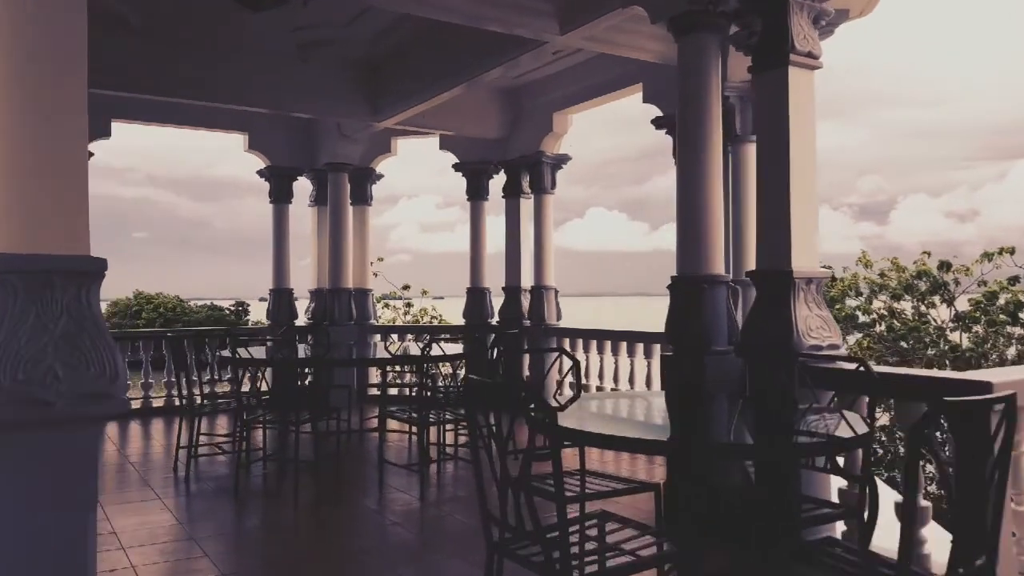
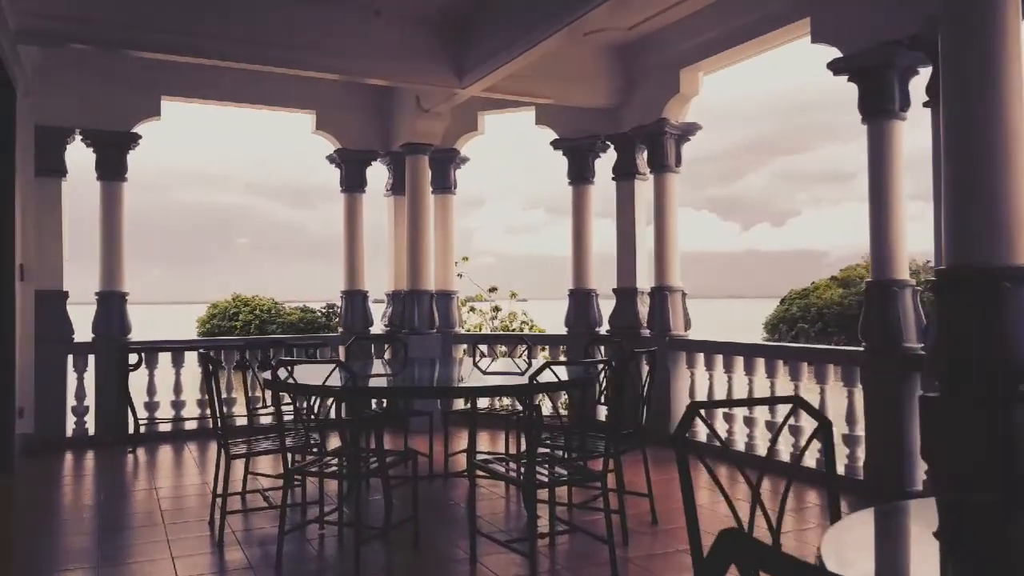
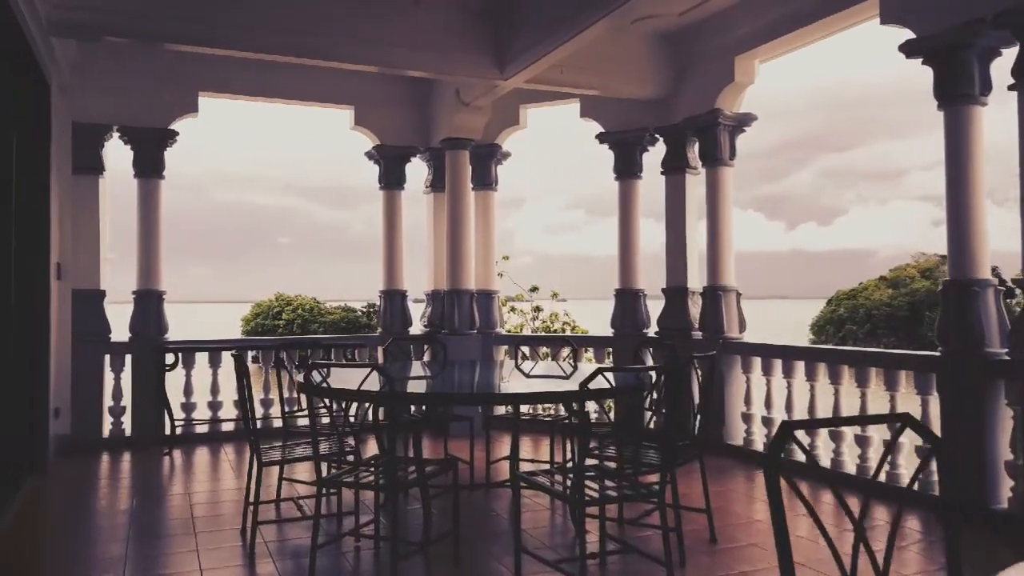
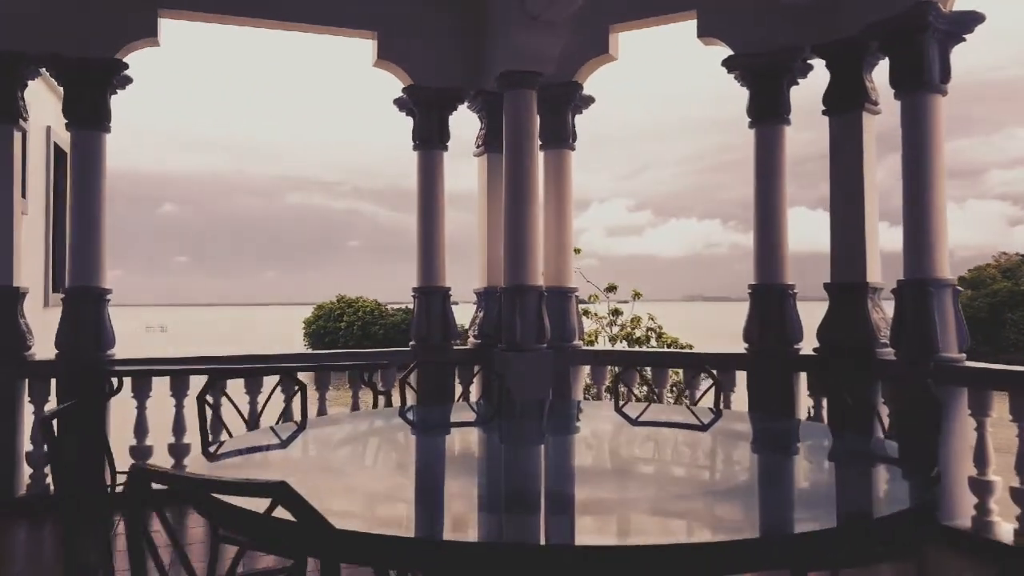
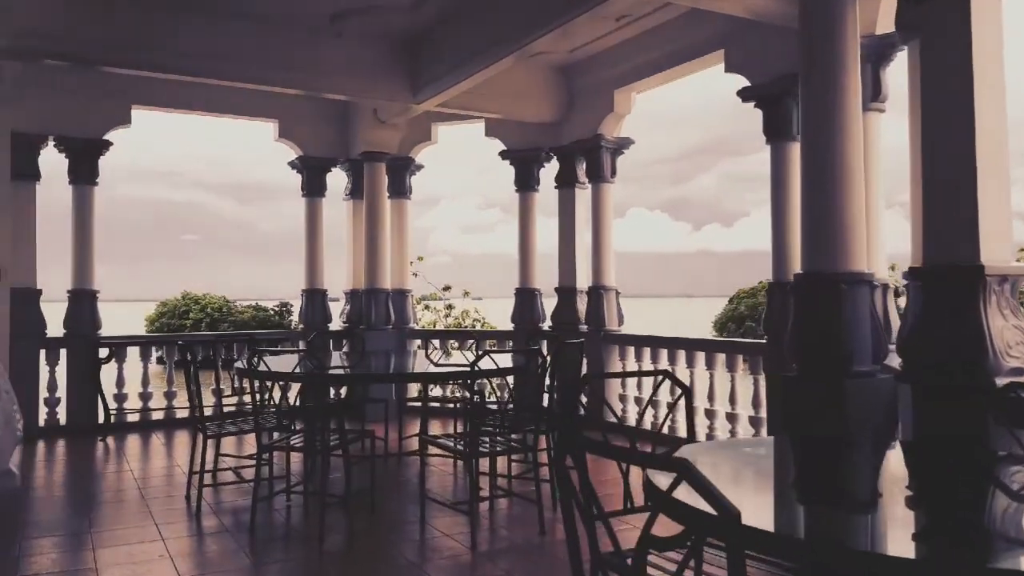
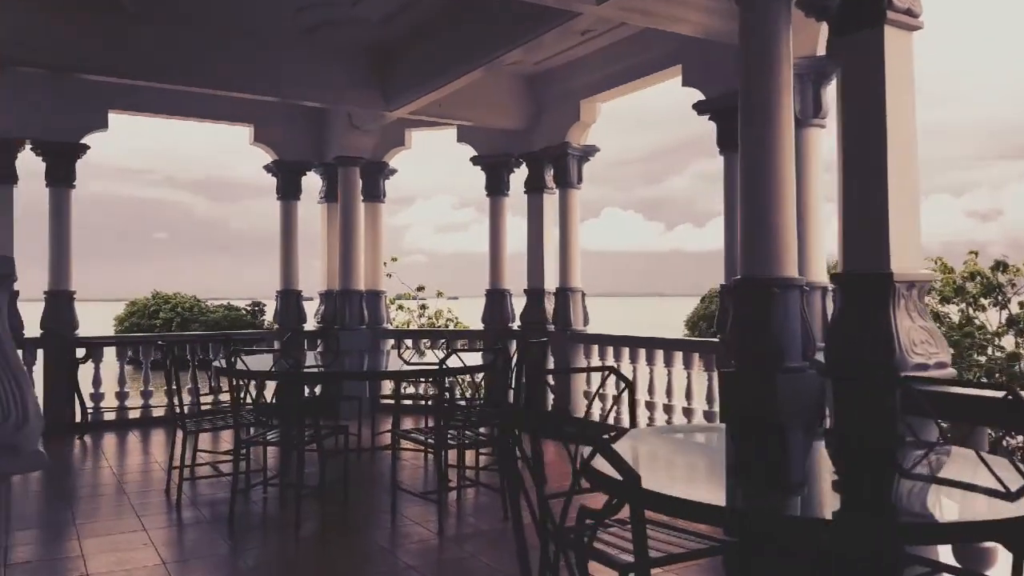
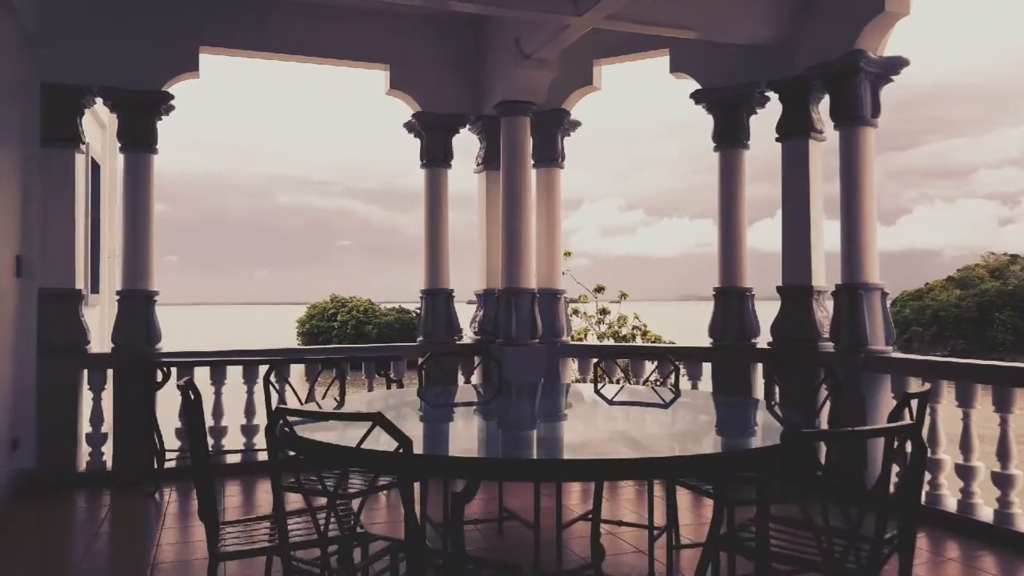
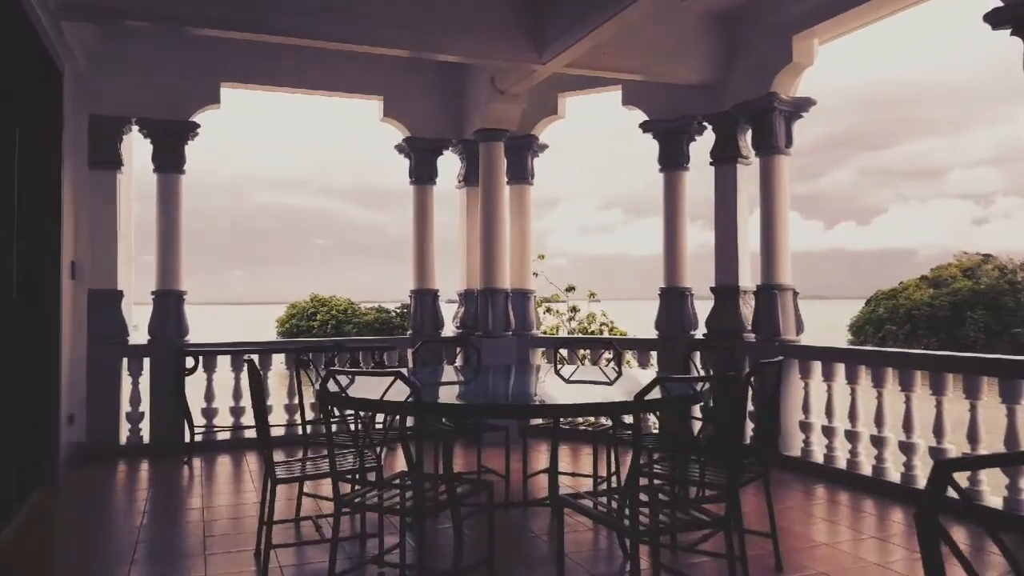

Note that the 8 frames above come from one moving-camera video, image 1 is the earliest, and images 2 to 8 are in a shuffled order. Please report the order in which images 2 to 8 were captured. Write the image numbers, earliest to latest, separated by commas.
6, 5, 2, 3, 8, 7, 4
